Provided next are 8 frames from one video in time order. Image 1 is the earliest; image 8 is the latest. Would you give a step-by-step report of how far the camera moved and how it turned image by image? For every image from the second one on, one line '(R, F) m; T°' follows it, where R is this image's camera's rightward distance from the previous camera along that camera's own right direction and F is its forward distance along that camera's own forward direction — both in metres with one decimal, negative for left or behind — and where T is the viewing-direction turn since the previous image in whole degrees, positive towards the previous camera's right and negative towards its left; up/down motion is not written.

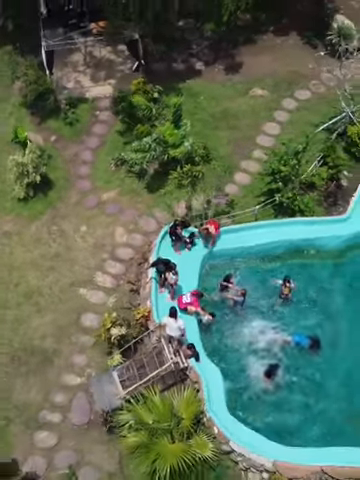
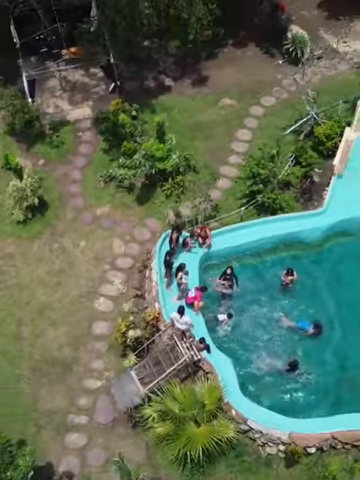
(-1.2, -1.5) m; +4°
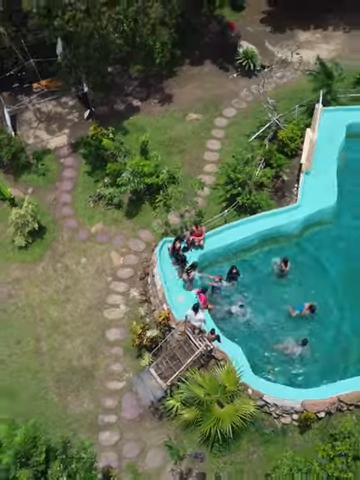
(-1.7, -1.8) m; +5°
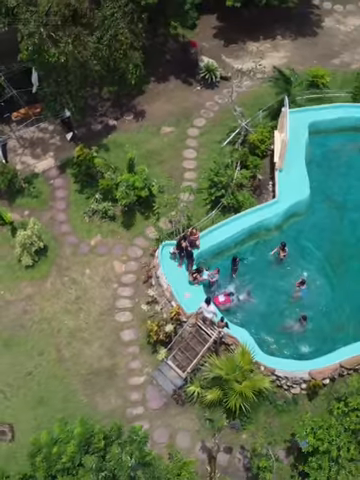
(-1.9, -1.9) m; +5°
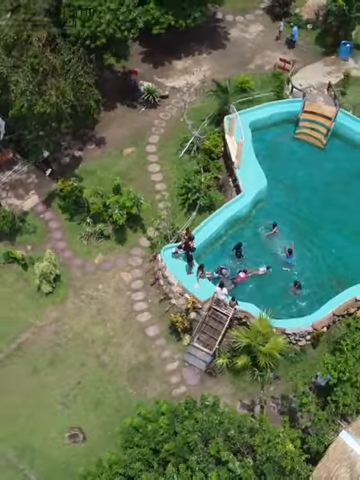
(-4.1, -3.5) m; +9°
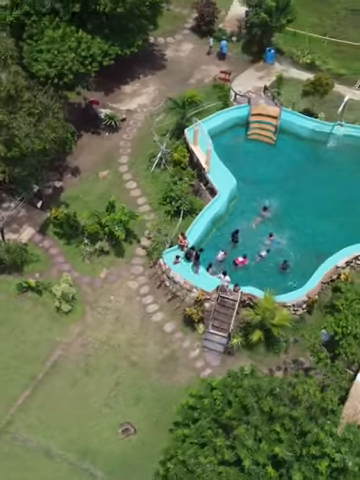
(-3.8, -2.9) m; +8°
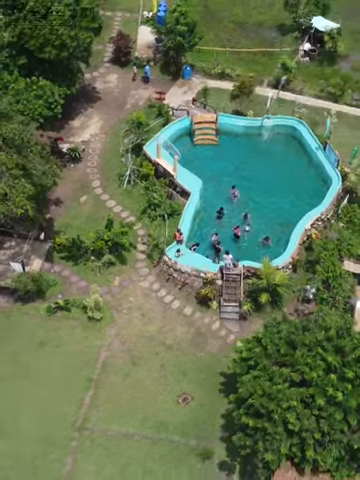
(-6.4, -4.3) m; +11°
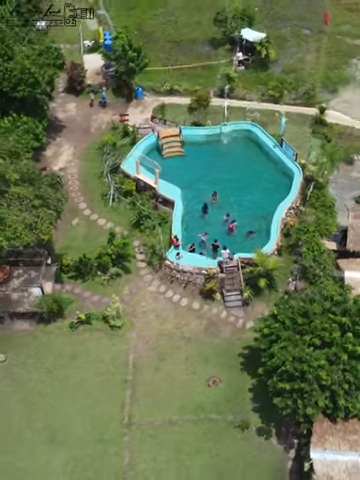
(-5.0, -3.3) m; +8°
